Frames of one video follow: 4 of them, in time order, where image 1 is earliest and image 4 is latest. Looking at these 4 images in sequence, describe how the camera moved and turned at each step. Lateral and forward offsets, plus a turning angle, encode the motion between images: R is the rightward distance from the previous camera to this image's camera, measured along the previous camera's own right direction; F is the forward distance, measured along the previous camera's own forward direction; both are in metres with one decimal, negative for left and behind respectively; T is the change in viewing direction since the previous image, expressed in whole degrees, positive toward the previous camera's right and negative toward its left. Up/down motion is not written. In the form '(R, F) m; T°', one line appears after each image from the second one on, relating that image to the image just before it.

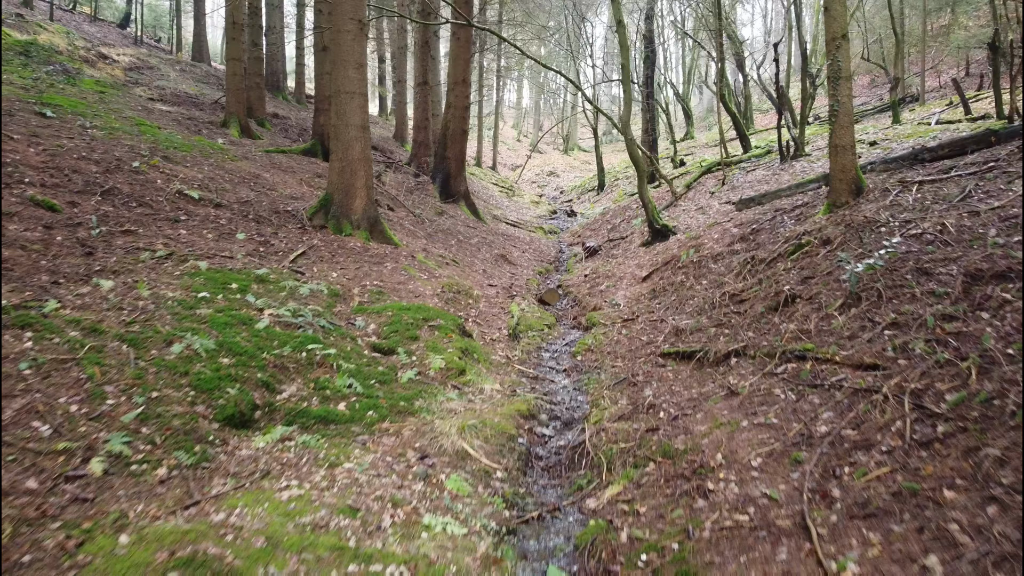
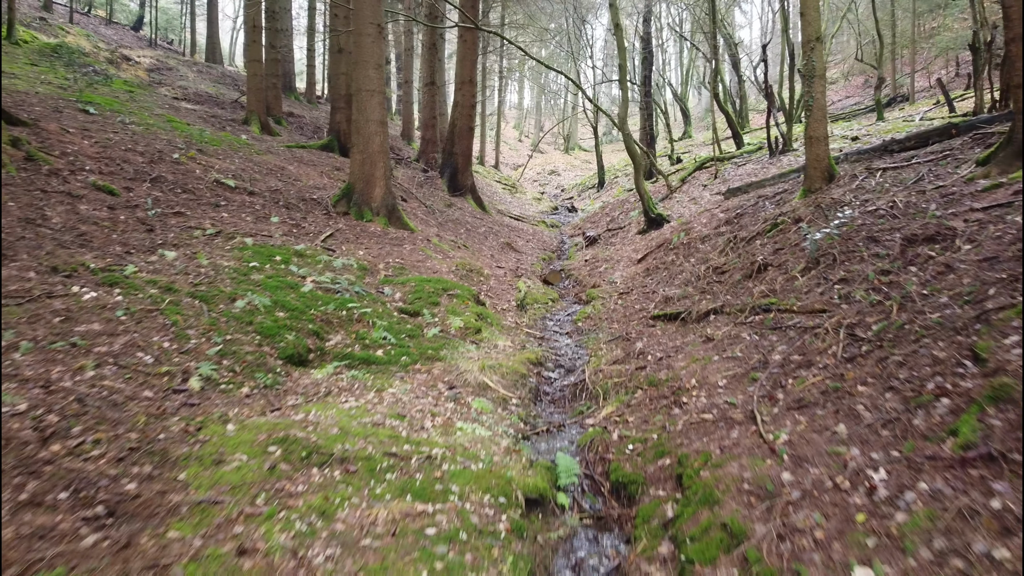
(-0.1, -1.1) m; 0°
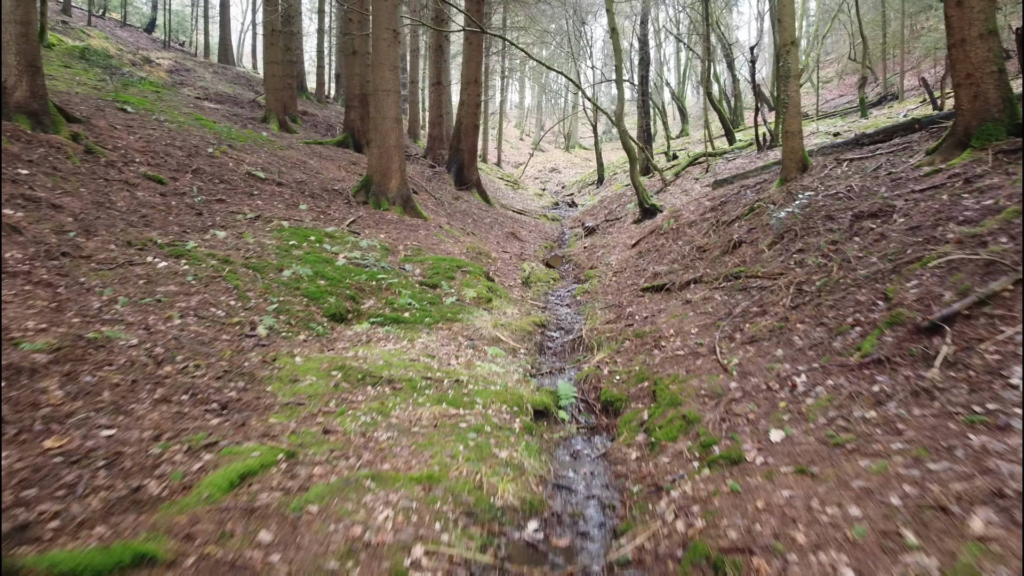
(-0.1, -1.2) m; 0°
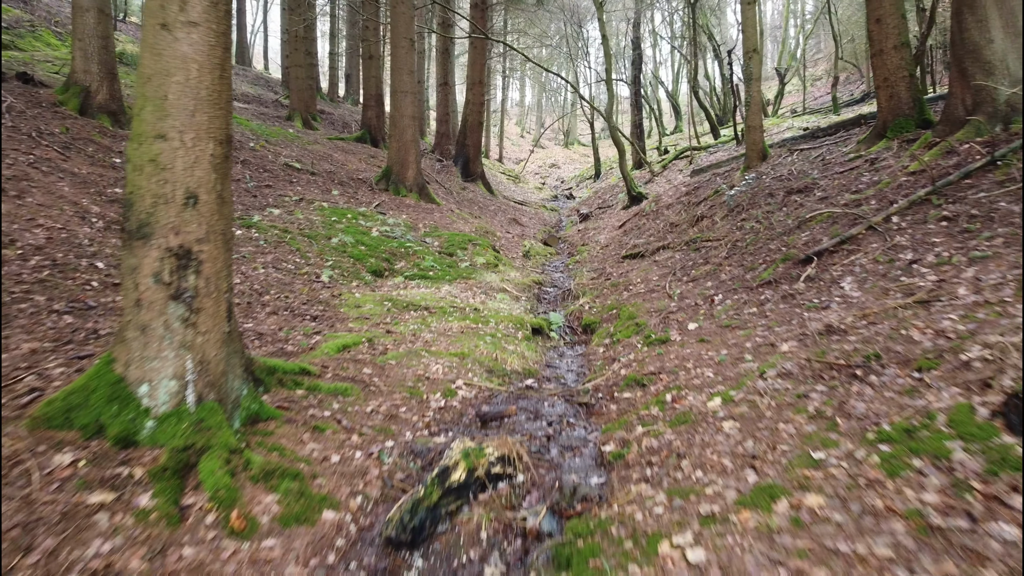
(0.0, -2.0) m; 0°
